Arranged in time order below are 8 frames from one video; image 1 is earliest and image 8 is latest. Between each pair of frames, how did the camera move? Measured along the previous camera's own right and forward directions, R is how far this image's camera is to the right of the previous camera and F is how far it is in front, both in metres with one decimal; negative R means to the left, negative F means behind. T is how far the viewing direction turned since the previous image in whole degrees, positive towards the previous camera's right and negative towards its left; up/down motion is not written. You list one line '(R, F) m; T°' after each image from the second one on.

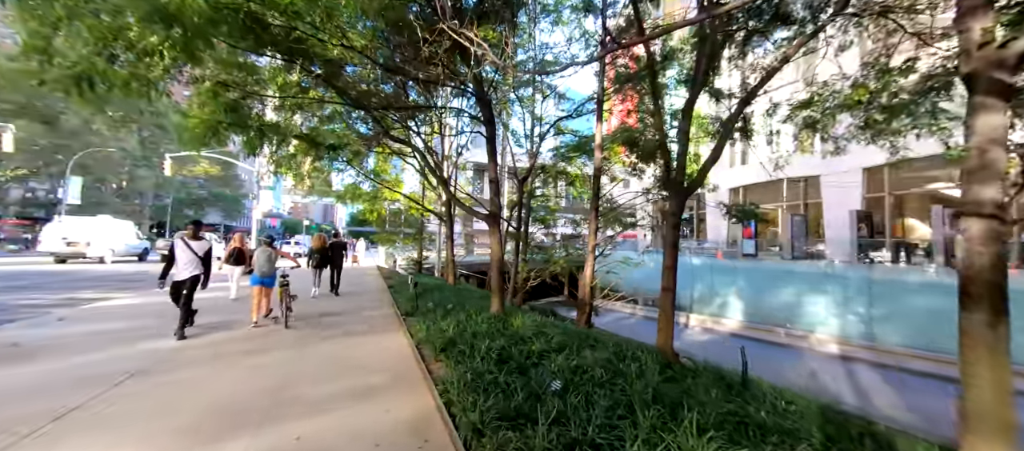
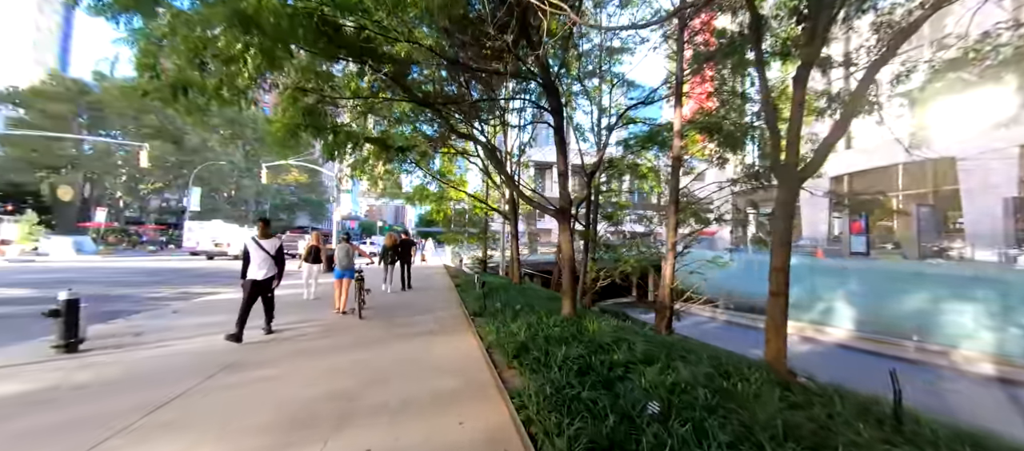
(-0.2, +0.4) m; -10°
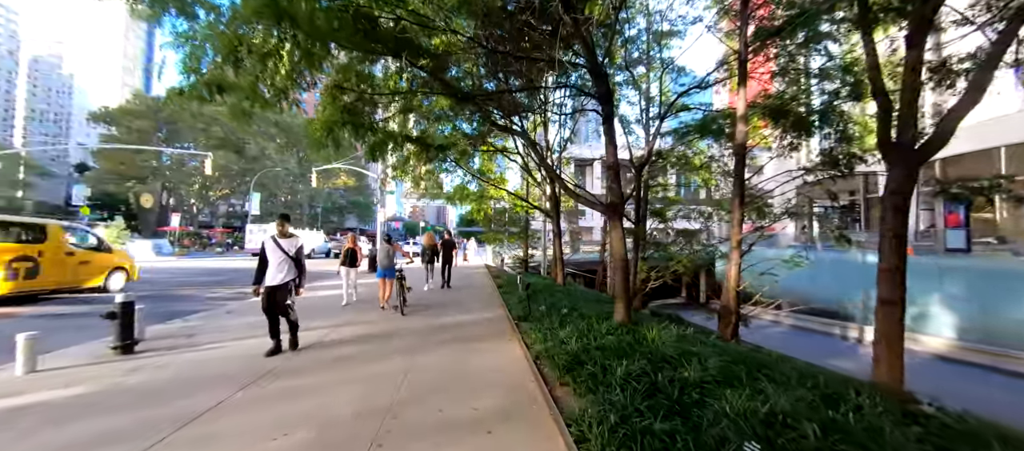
(-0.1, +0.4) m; -6°
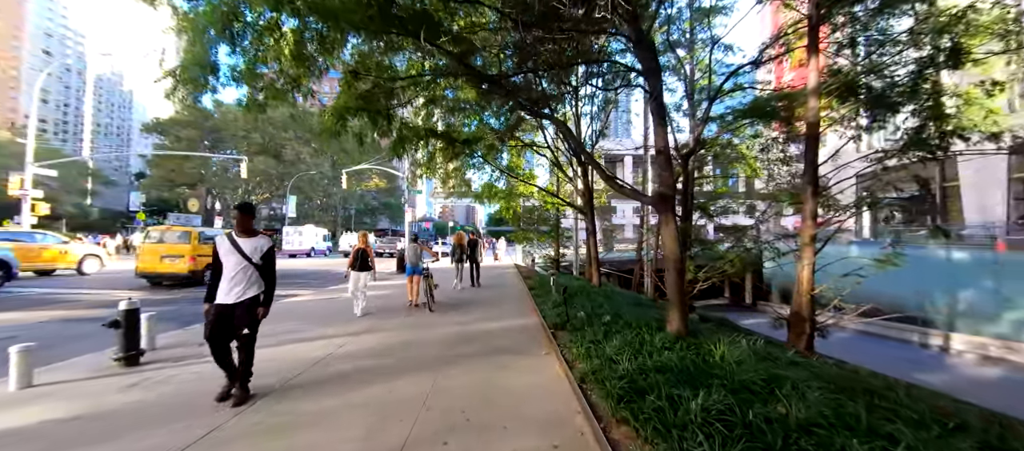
(-0.1, +0.6) m; -4°
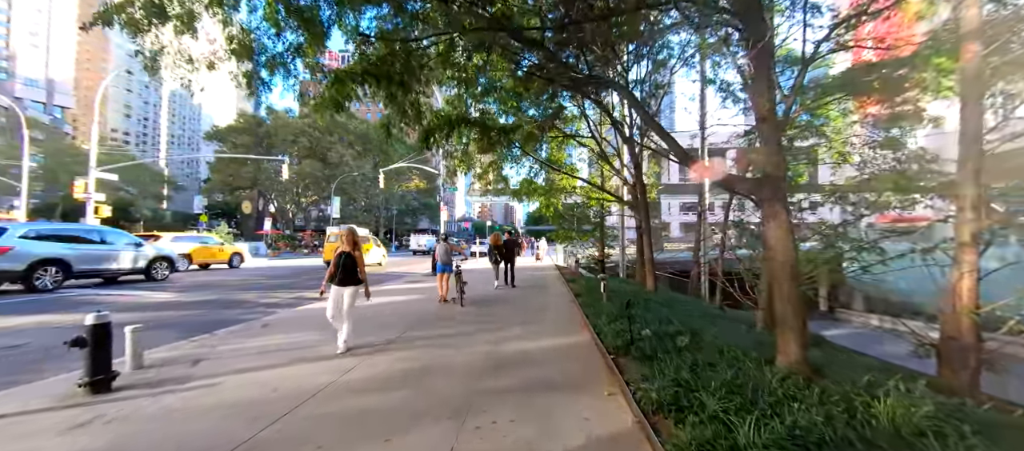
(-0.1, +1.0) m; -6°
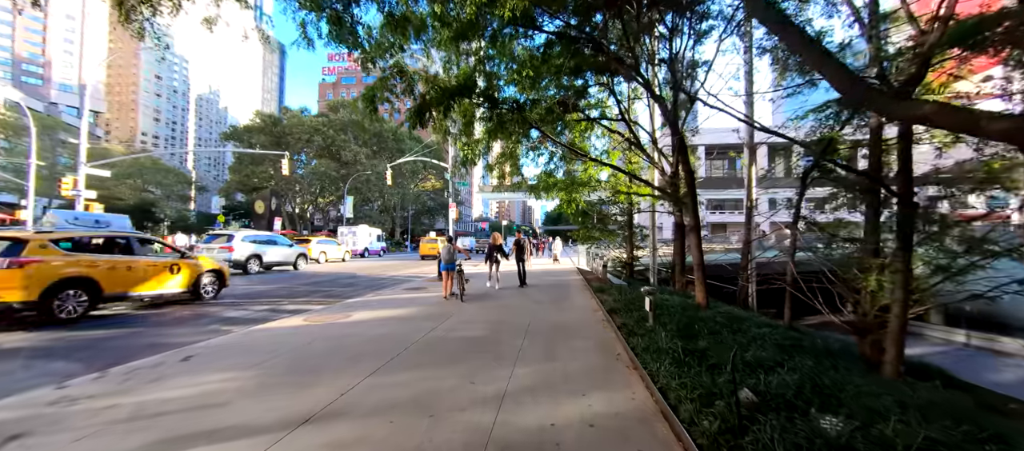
(0.0, +1.7) m; -3°
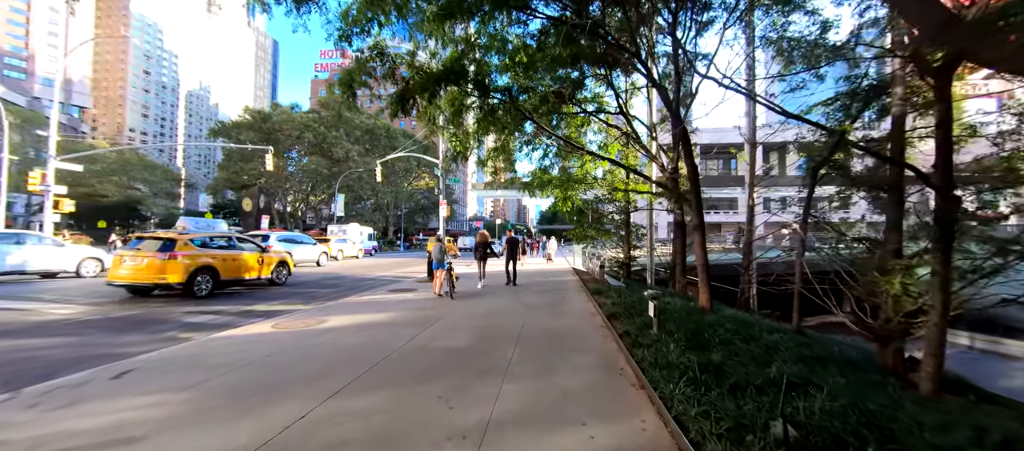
(+0.1, +0.5) m; +1°
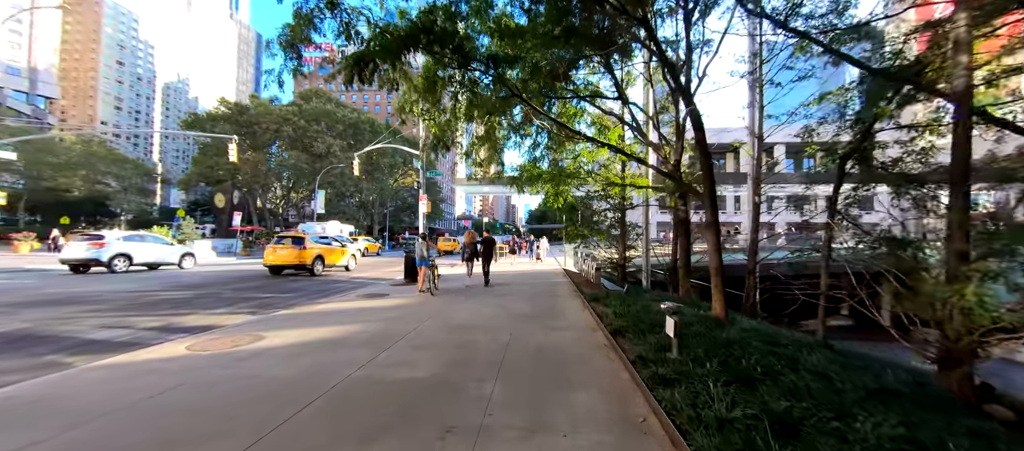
(+0.1, +1.1) m; +2°
